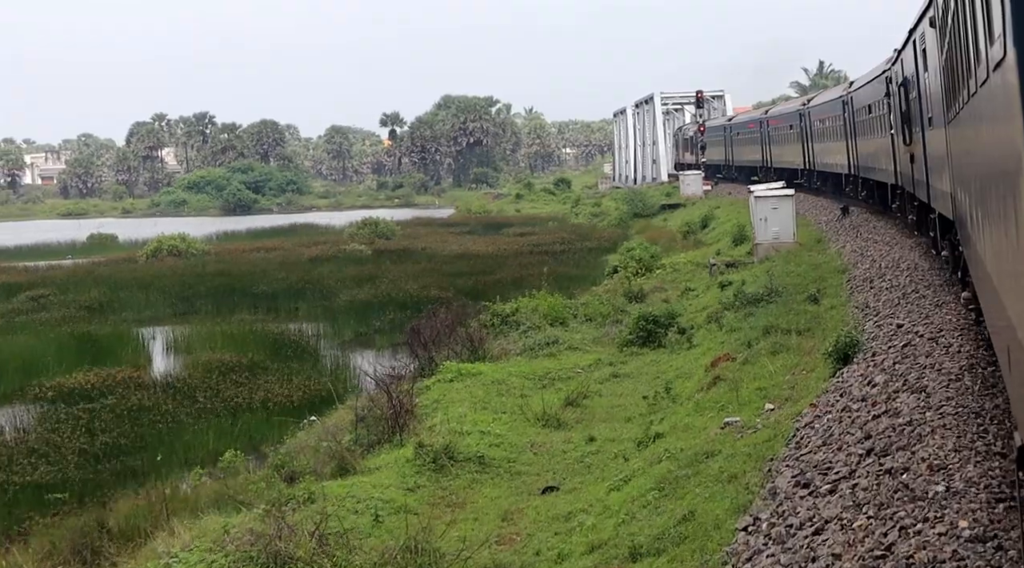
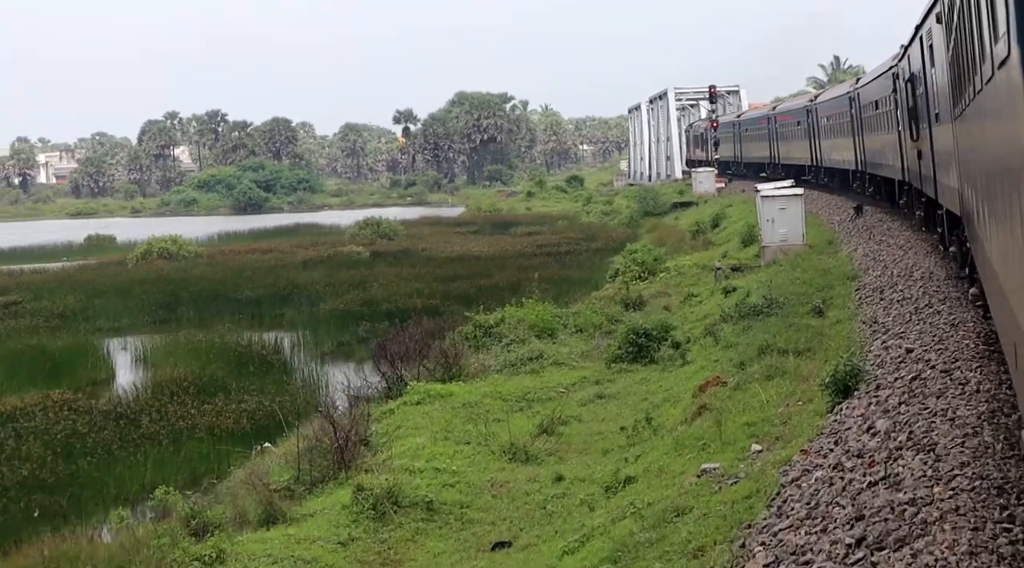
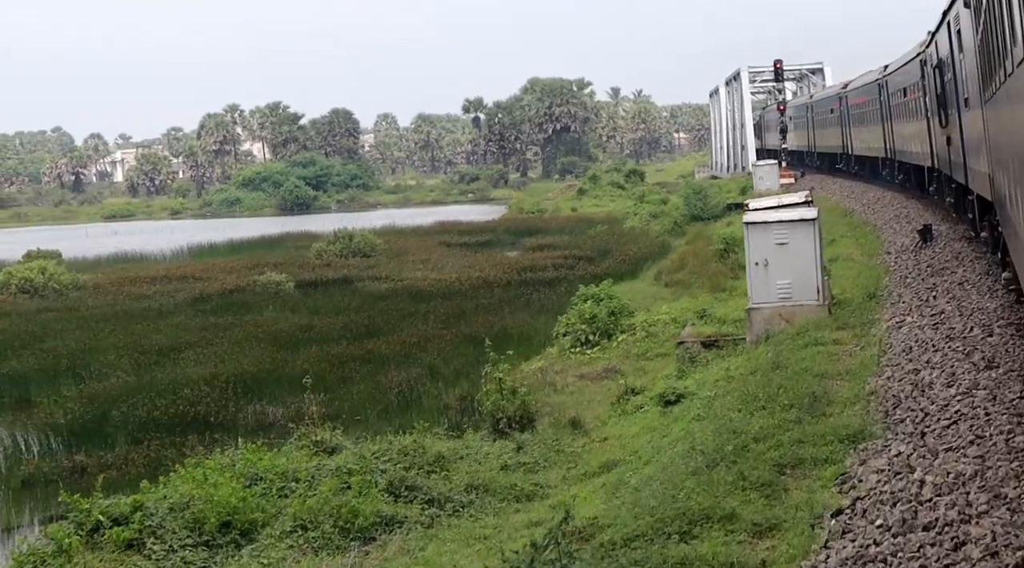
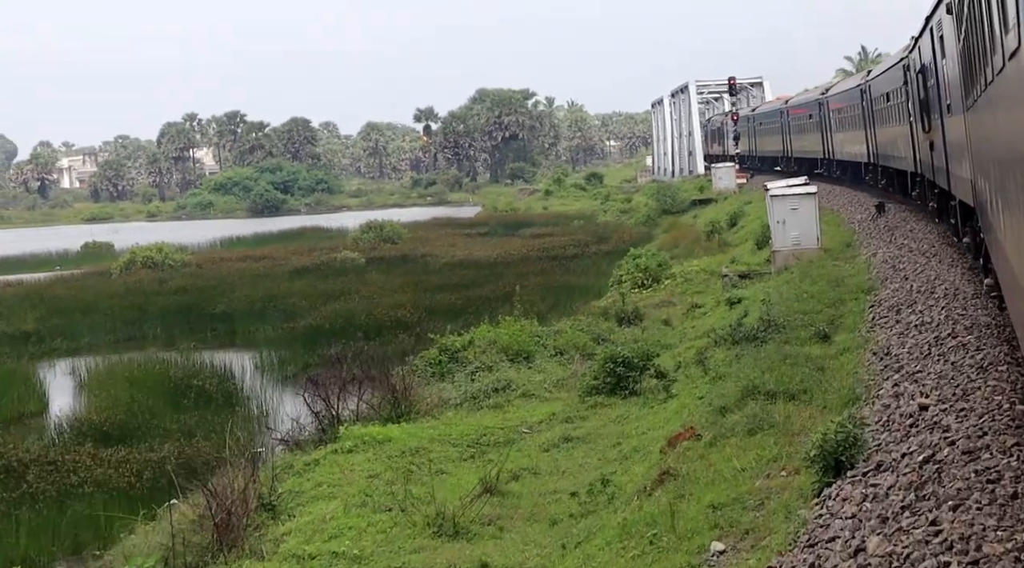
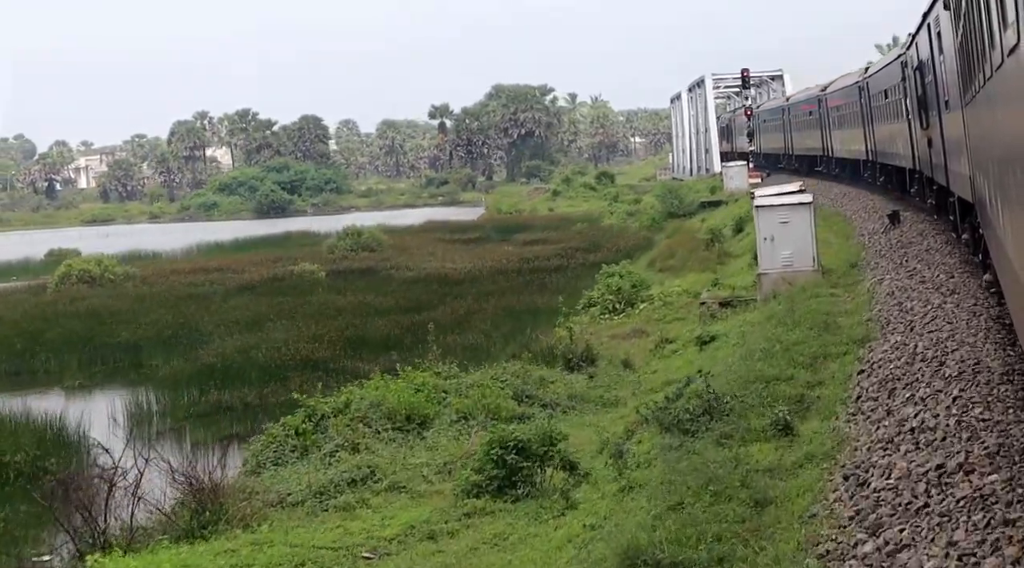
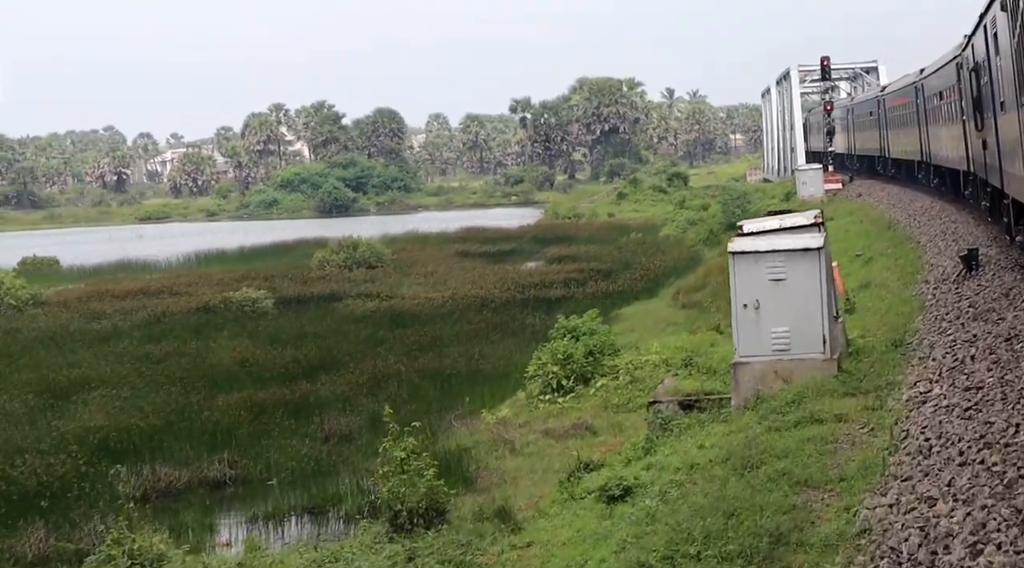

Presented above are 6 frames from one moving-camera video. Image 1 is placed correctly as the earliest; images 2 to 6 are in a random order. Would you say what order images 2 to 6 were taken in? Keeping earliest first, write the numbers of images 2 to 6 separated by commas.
2, 4, 5, 3, 6
